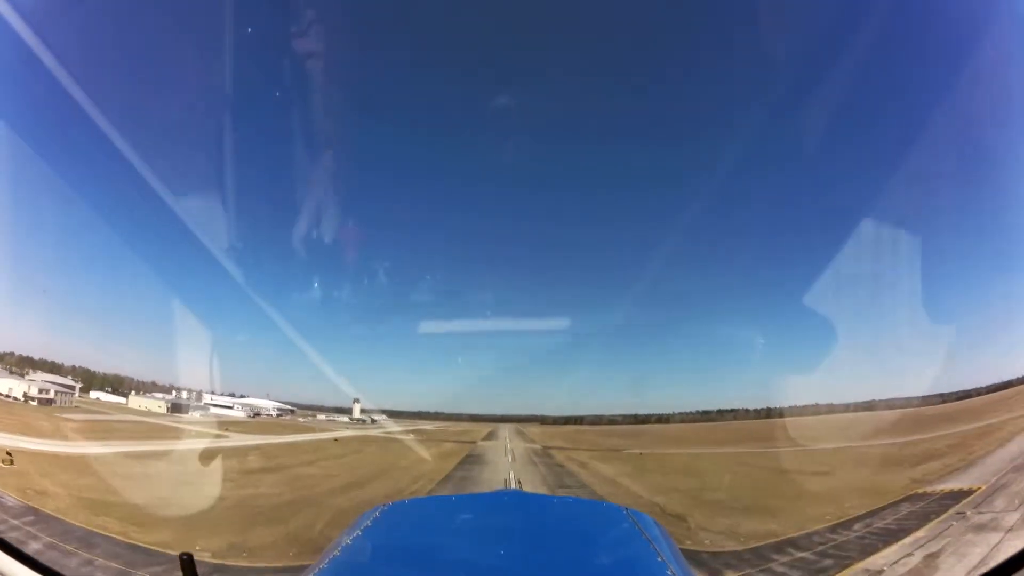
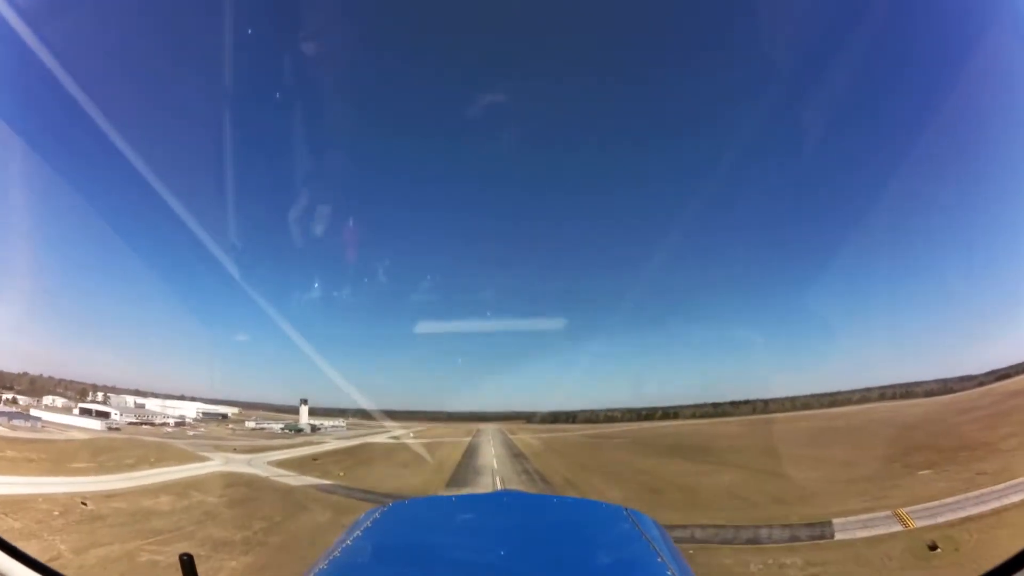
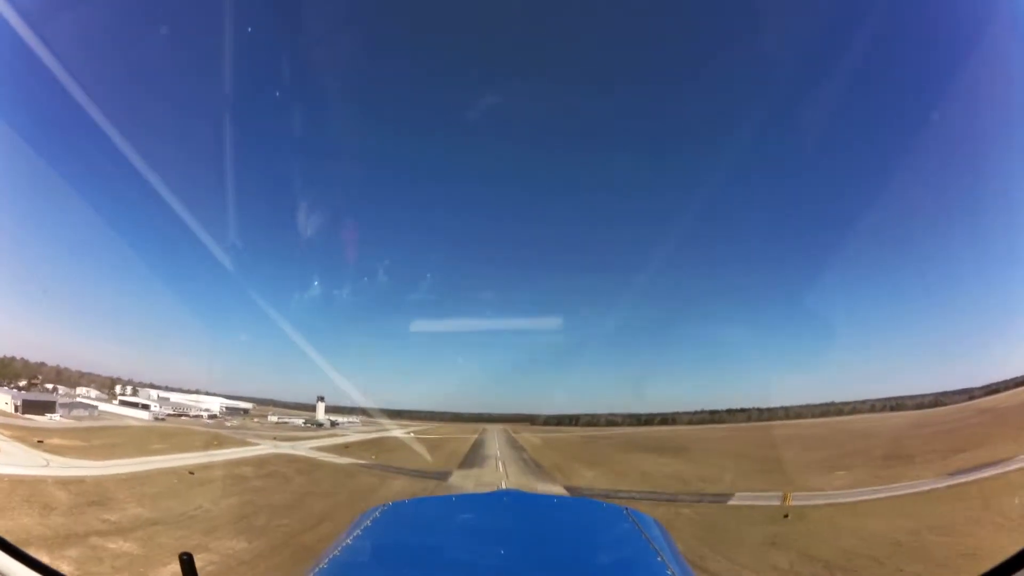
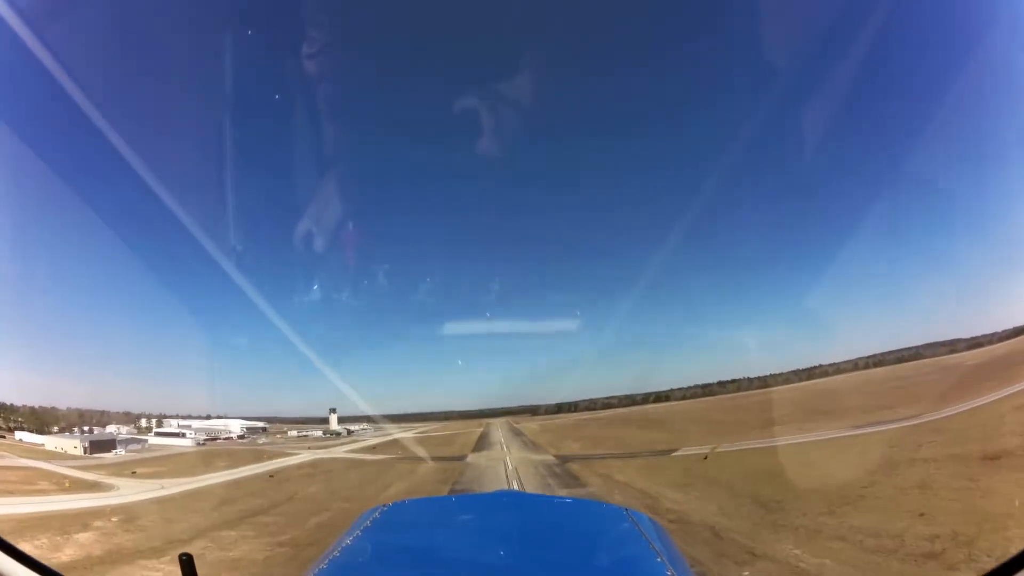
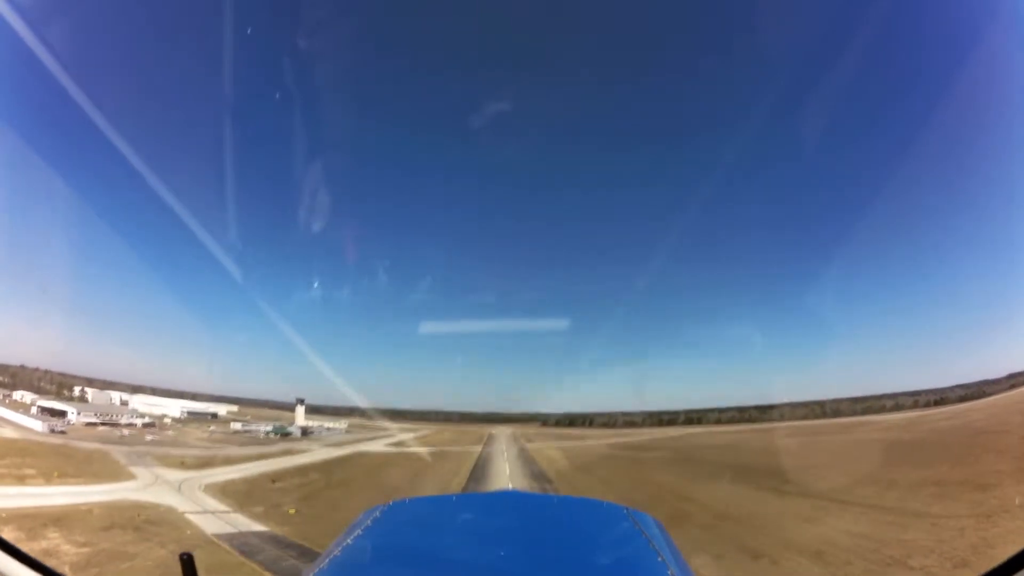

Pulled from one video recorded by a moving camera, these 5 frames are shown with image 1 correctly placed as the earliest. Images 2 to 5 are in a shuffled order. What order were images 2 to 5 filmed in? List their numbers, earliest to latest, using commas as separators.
4, 3, 2, 5
